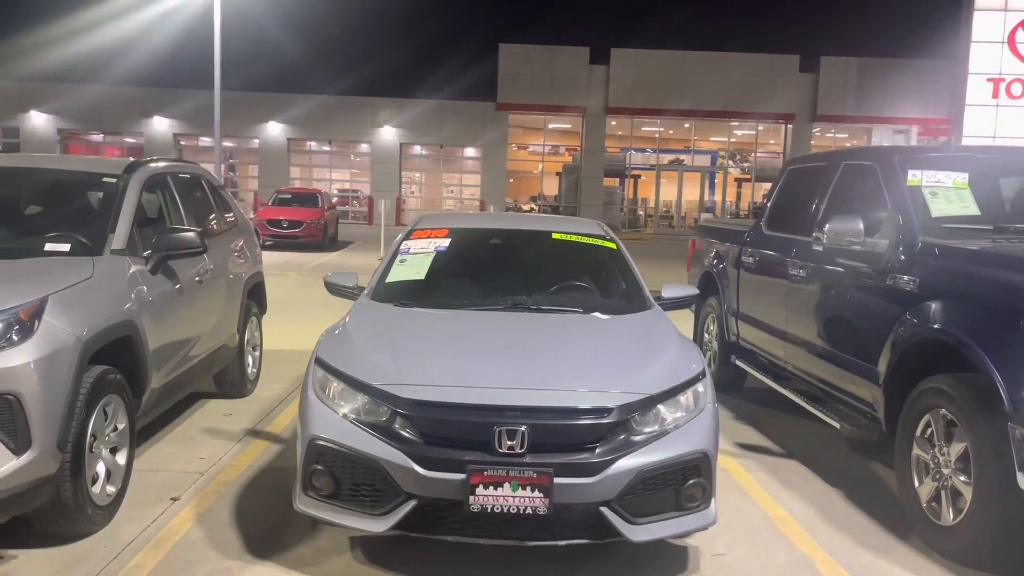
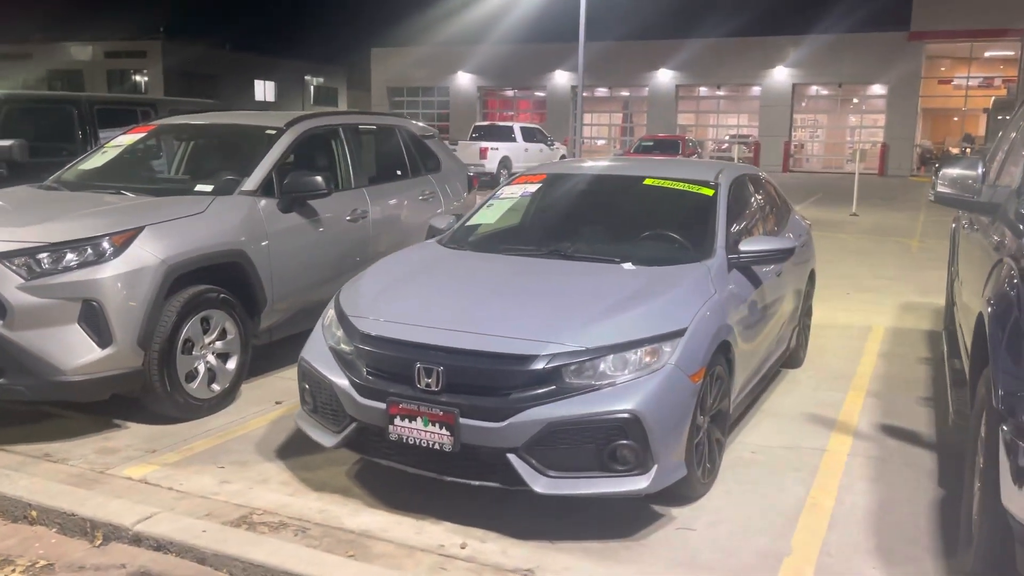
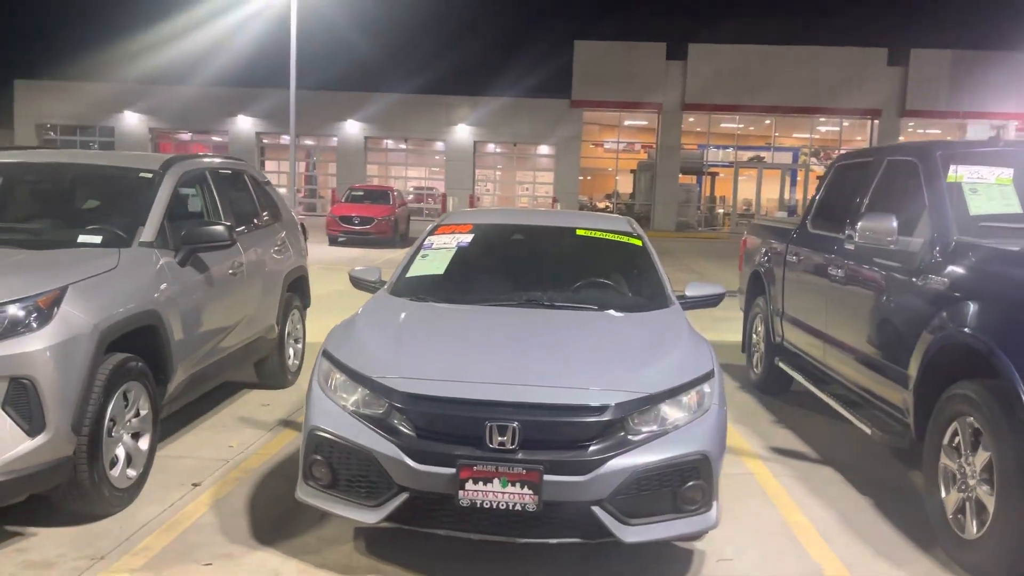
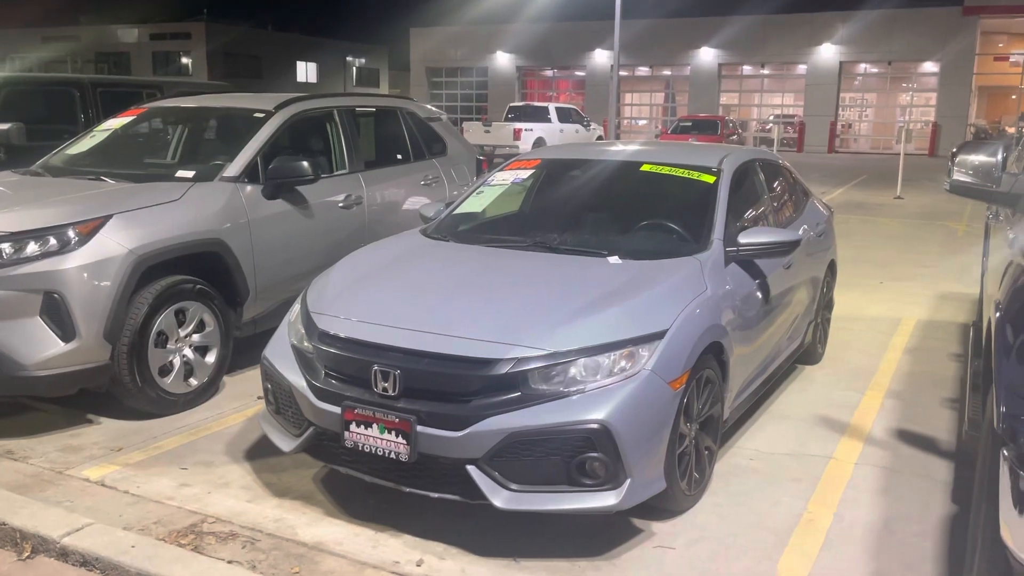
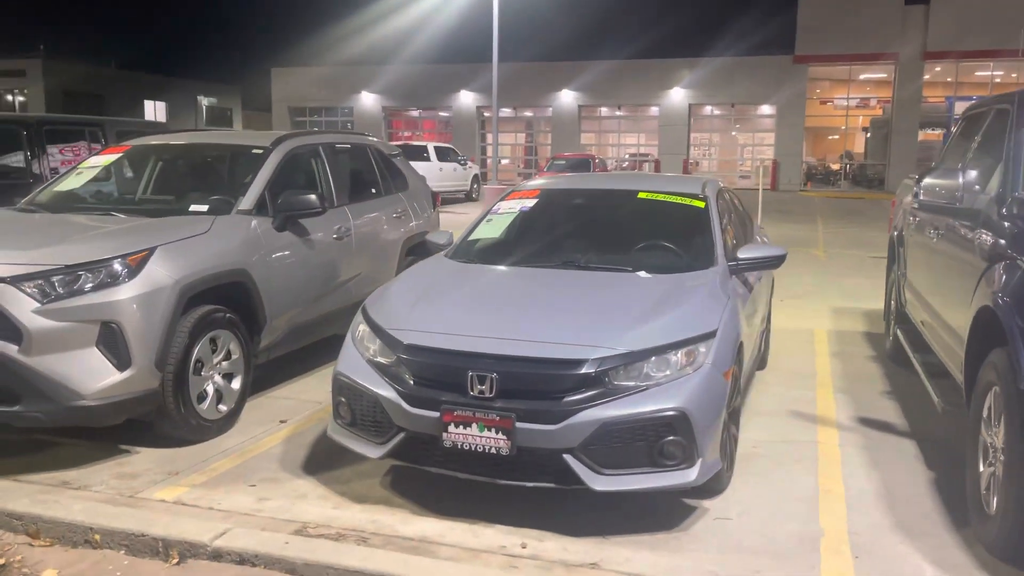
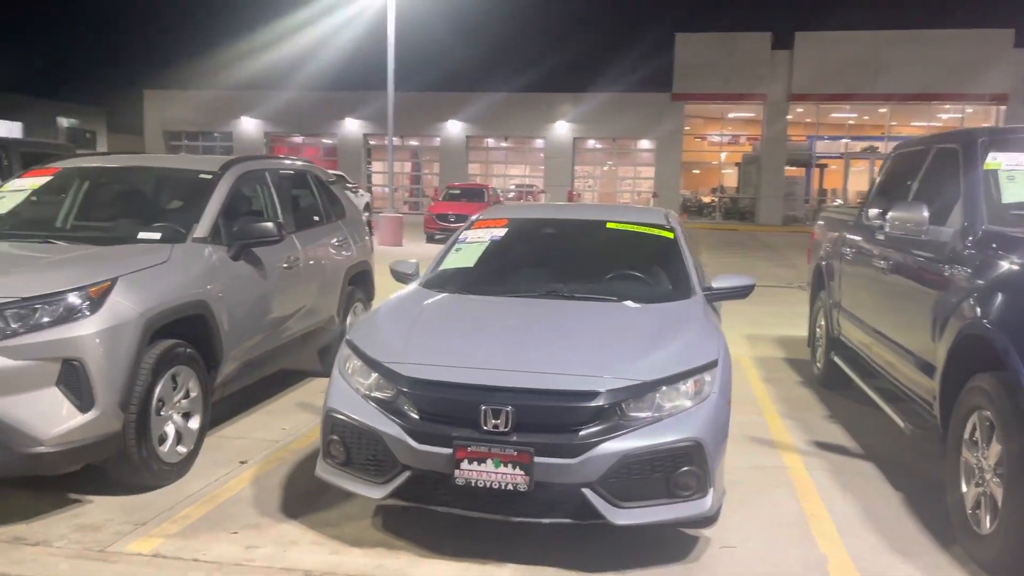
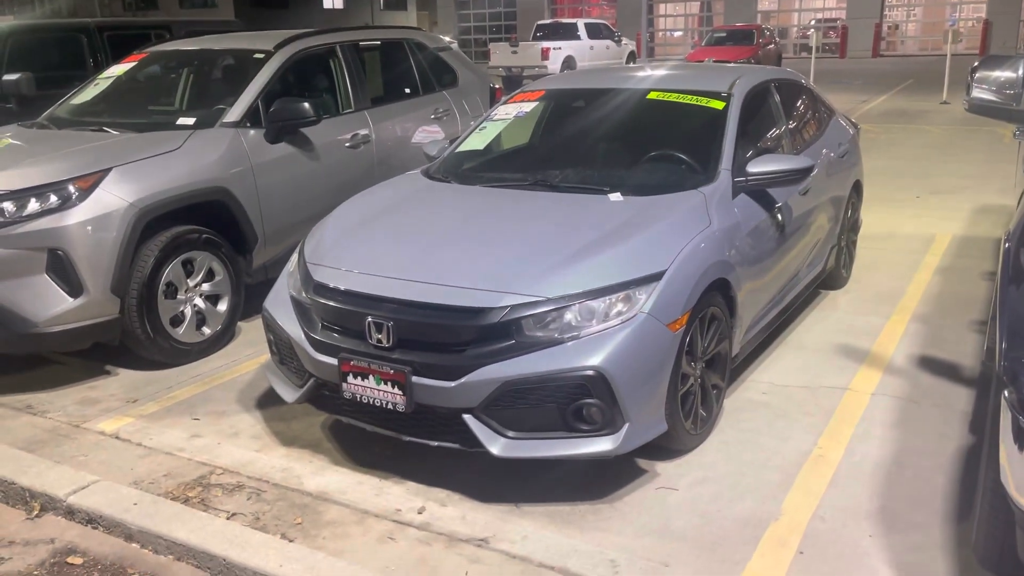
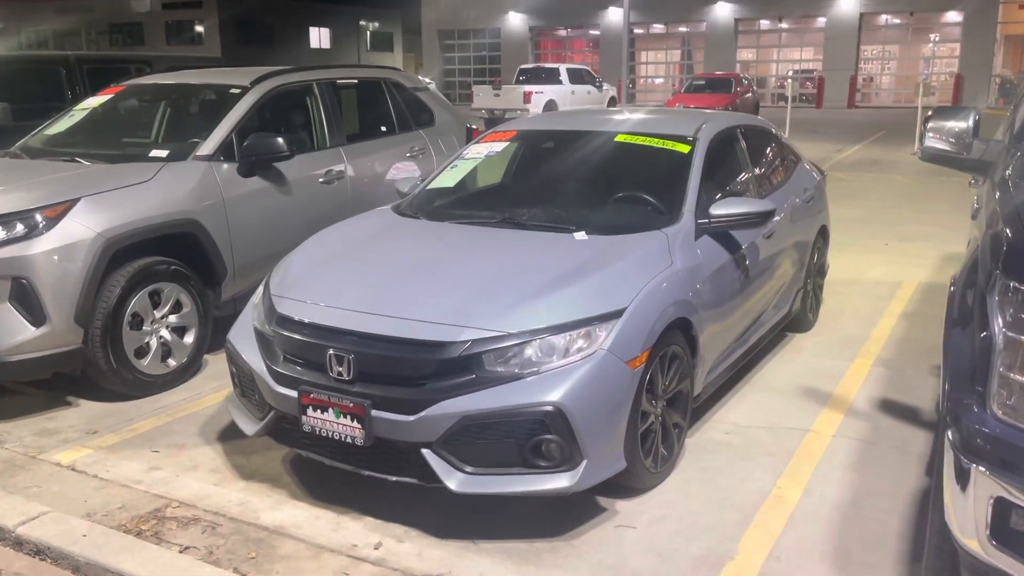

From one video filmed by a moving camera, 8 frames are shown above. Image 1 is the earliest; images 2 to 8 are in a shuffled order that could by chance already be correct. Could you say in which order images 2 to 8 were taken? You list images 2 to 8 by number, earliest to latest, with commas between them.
3, 6, 5, 2, 4, 8, 7
